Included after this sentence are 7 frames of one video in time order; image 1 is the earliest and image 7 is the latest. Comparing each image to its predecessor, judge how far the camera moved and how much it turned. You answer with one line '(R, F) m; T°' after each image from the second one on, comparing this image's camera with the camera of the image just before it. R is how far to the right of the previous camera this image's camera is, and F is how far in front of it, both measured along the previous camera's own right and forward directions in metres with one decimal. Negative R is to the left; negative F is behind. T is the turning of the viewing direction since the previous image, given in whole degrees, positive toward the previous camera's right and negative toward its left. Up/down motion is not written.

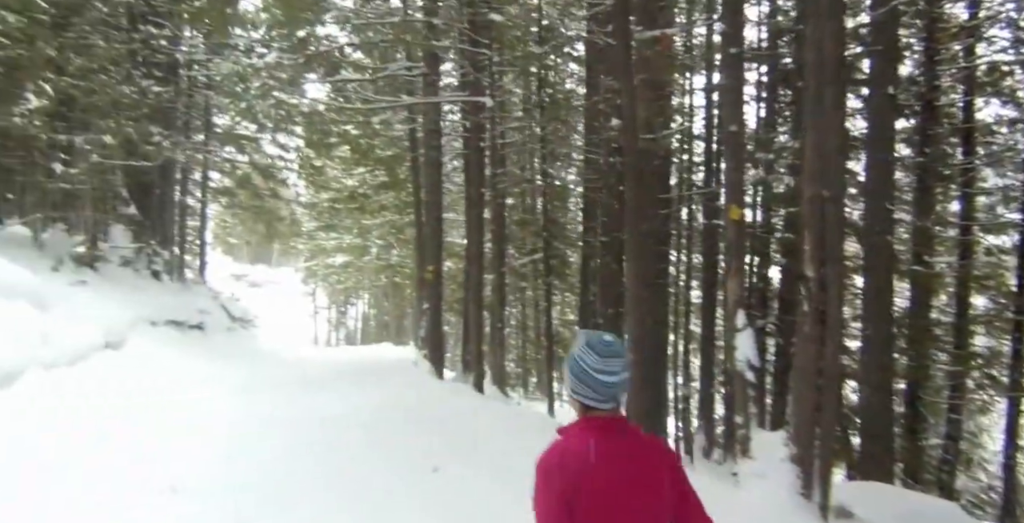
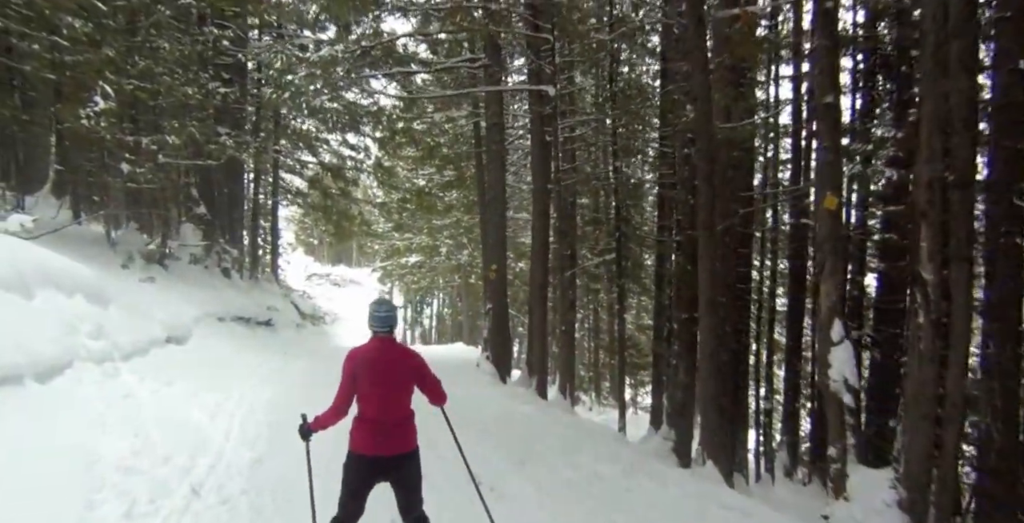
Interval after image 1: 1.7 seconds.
(+0.2, +0.8) m; -6°
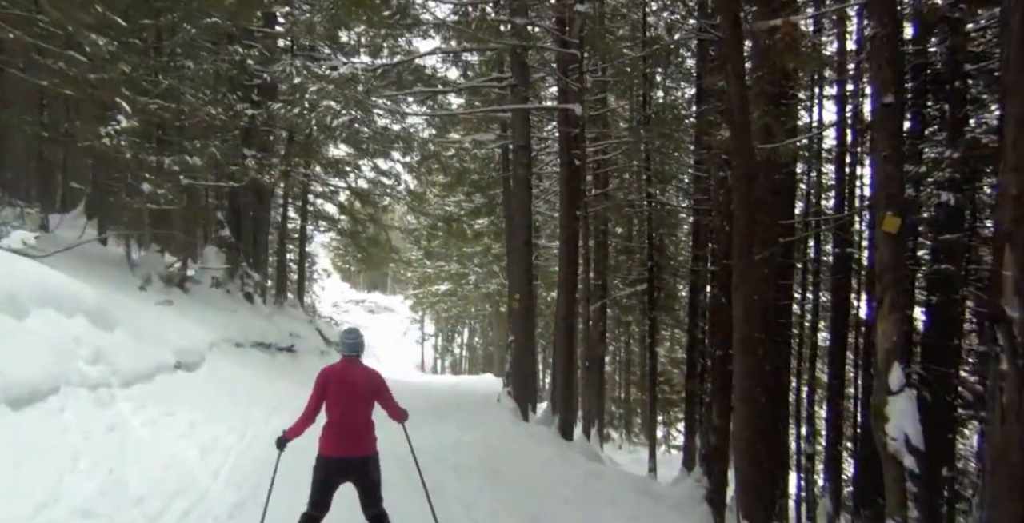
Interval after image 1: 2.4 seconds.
(+0.2, +0.6) m; -3°
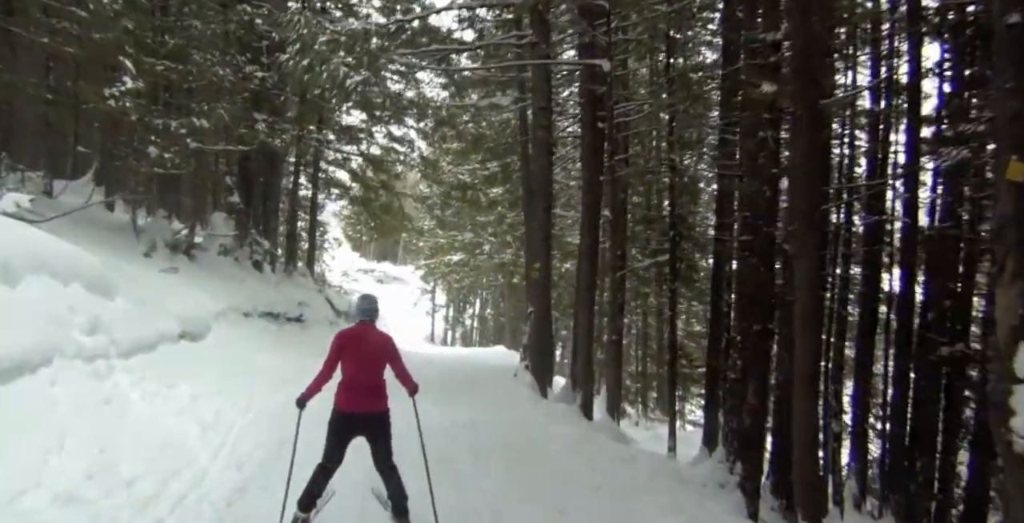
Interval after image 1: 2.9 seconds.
(-0.2, +0.6) m; -1°
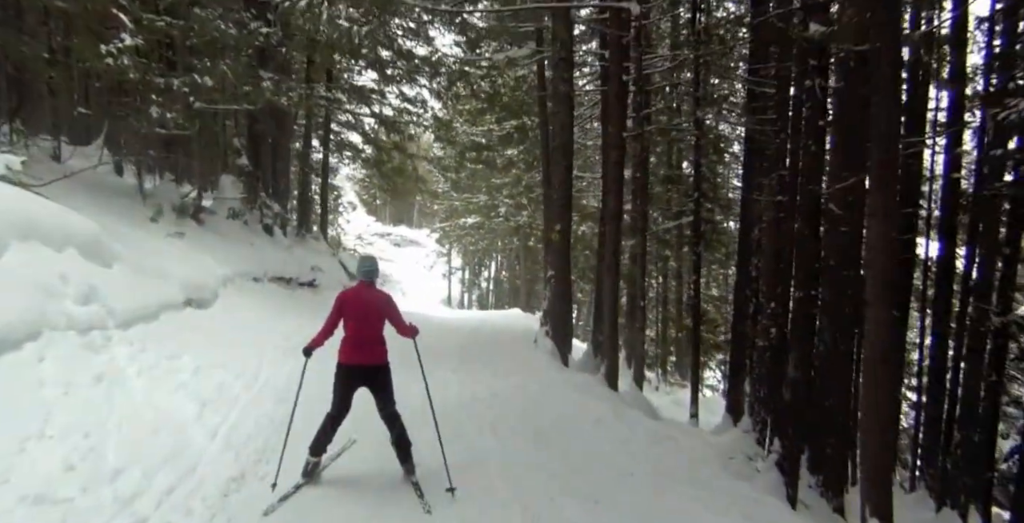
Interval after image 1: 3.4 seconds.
(-0.1, +0.6) m; -1°
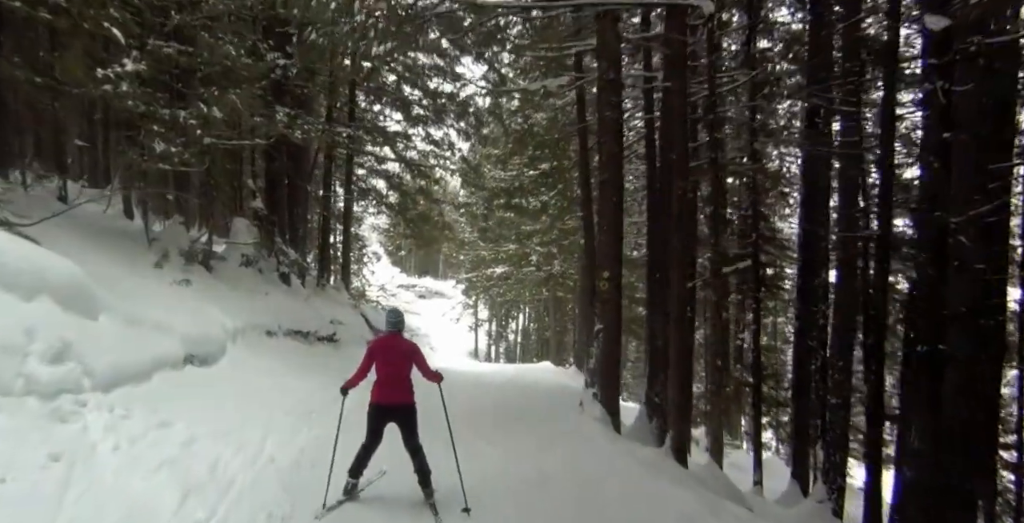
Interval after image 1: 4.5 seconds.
(-0.3, +1.4) m; -2°
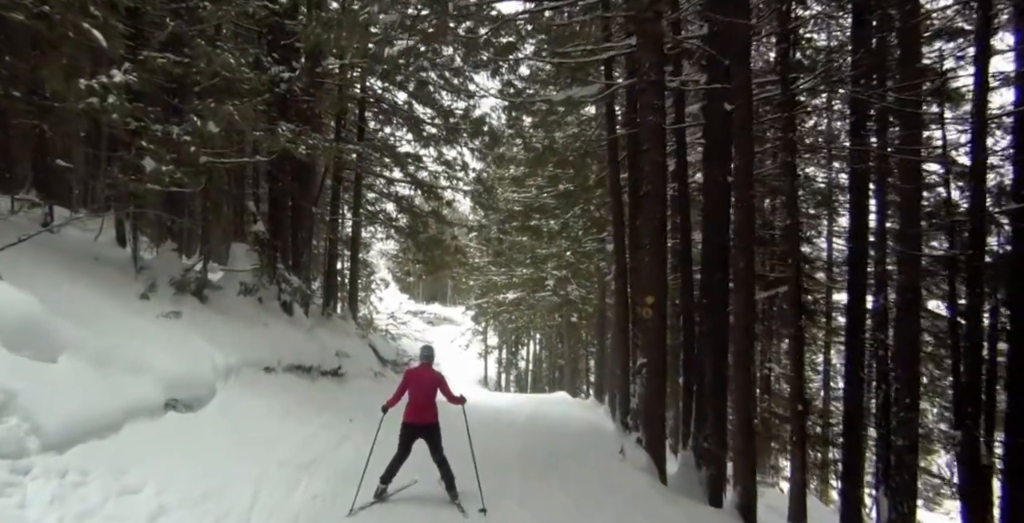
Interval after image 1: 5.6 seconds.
(-0.3, +1.3) m; -1°
